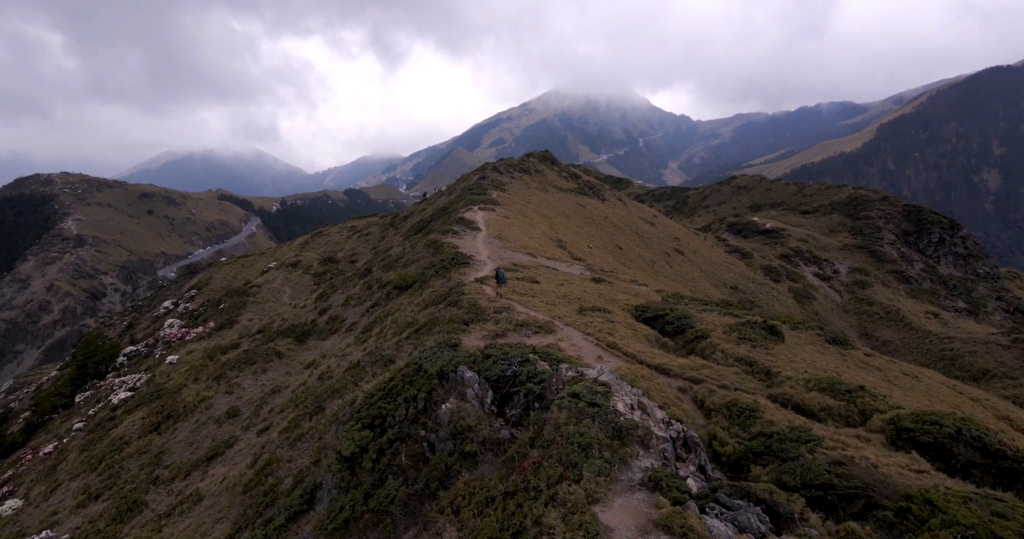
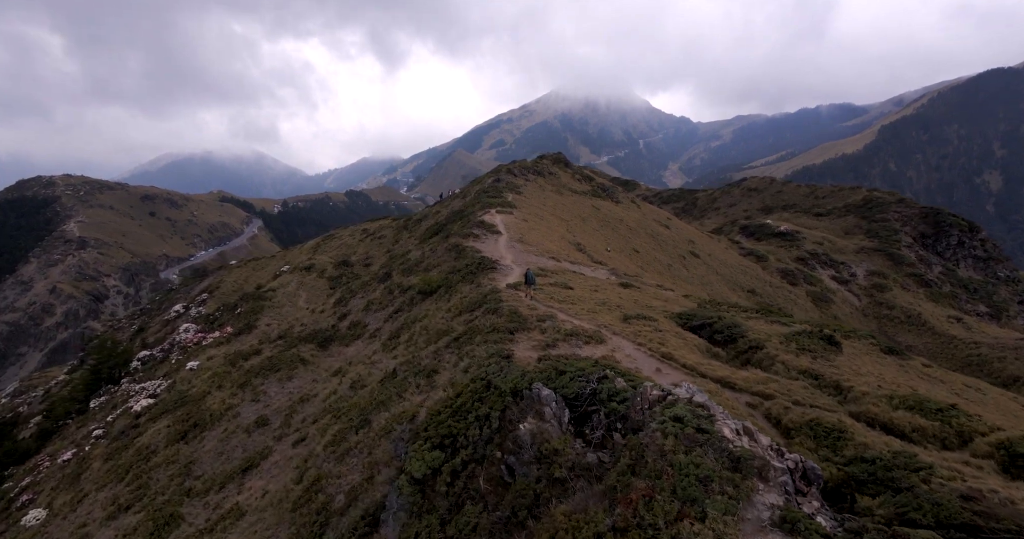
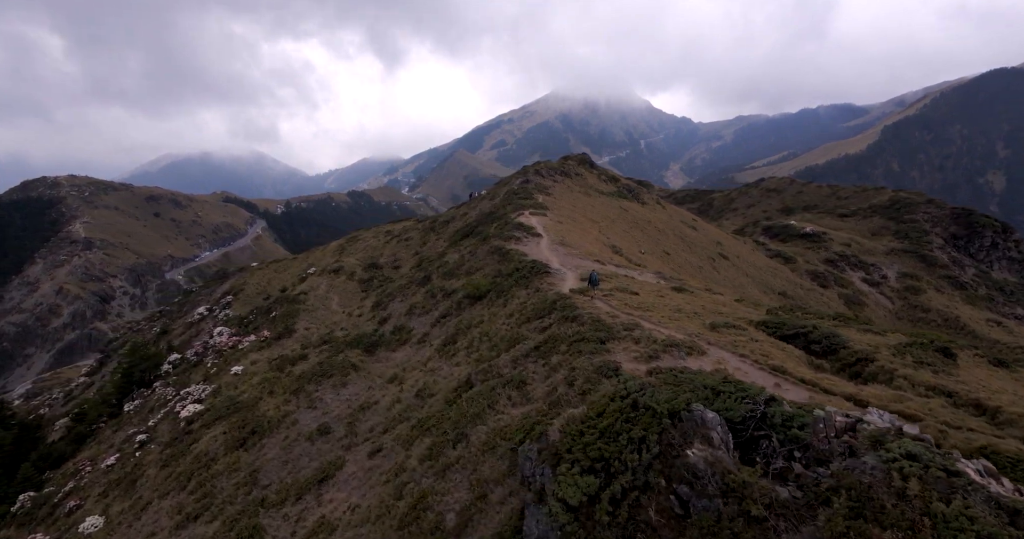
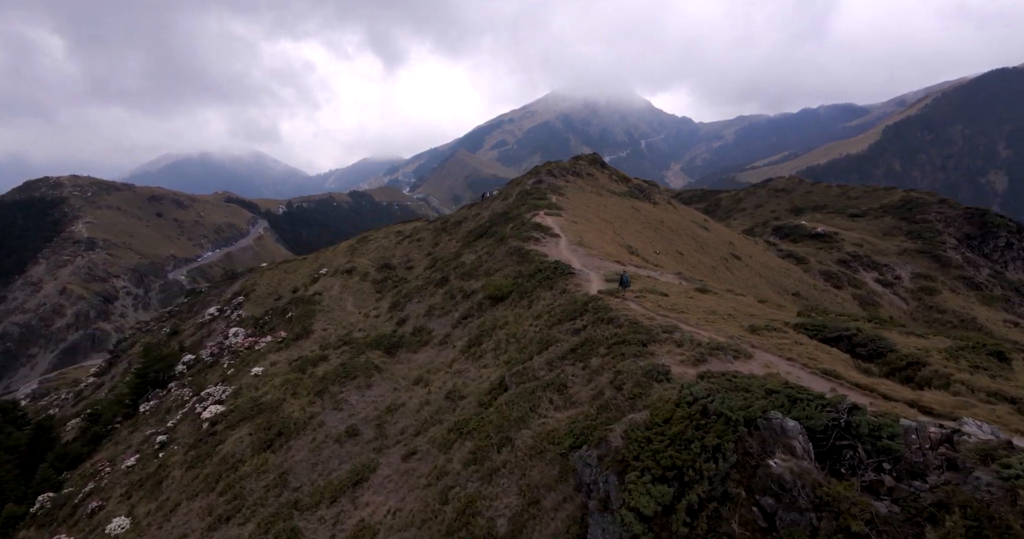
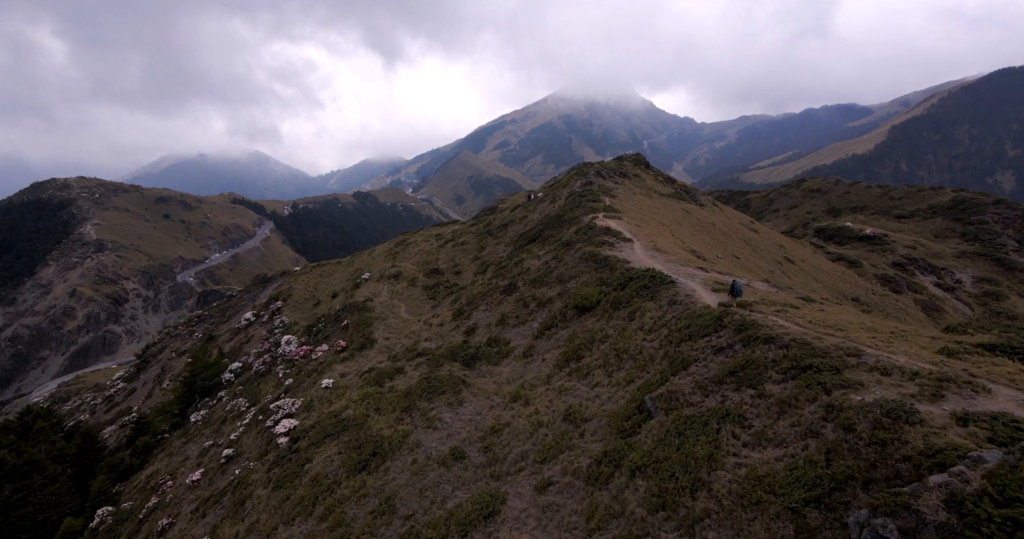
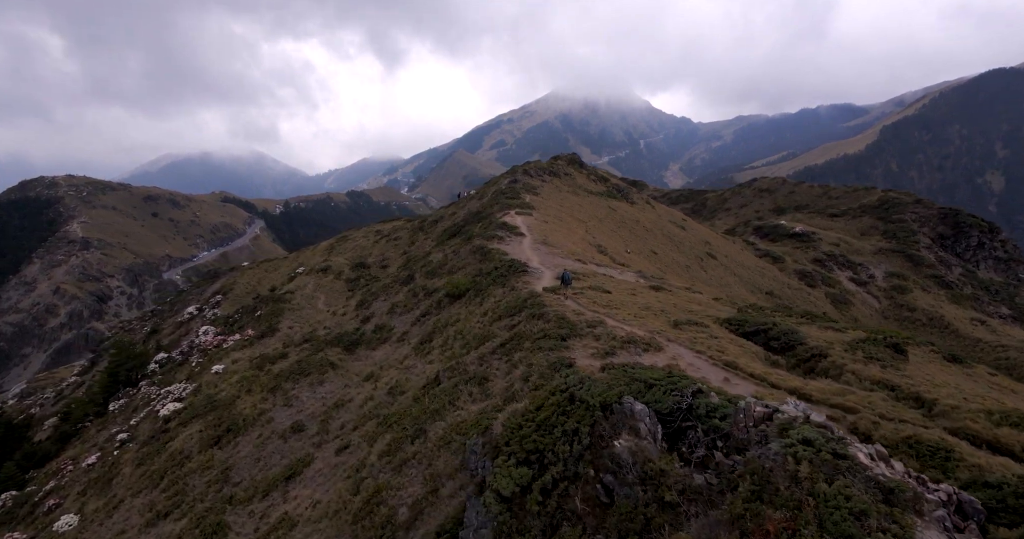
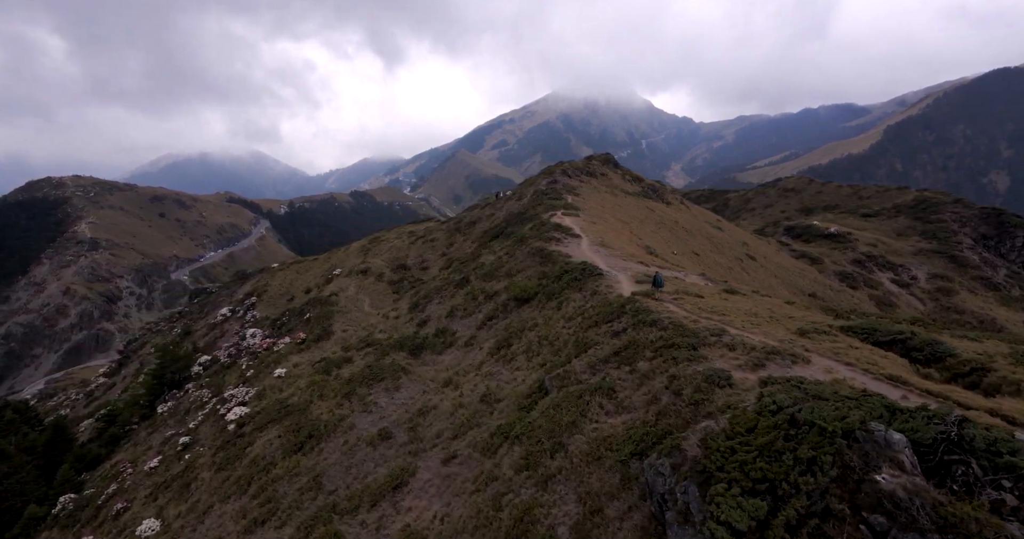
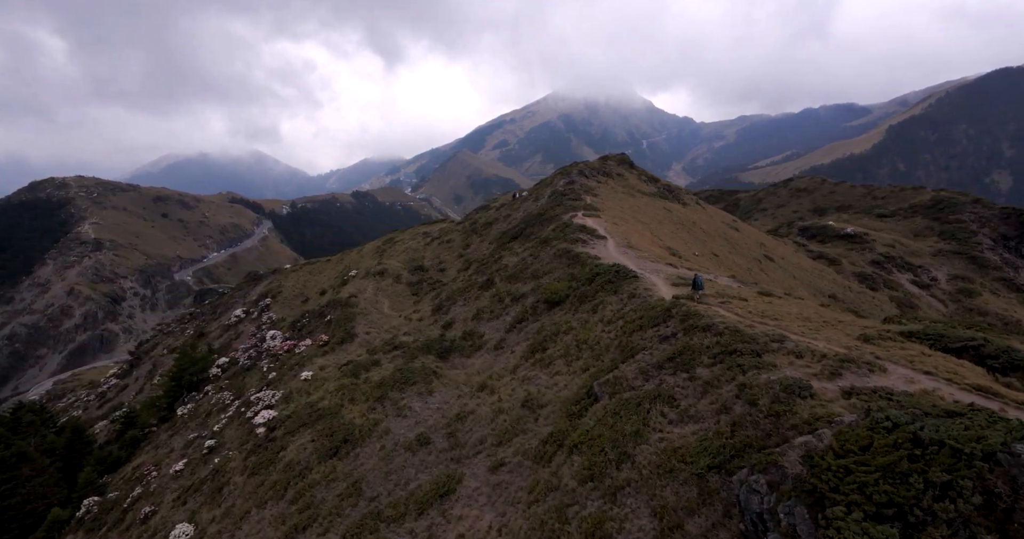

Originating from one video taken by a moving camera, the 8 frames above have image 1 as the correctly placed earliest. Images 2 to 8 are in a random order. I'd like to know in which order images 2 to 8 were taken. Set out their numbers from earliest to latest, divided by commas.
2, 6, 3, 4, 7, 8, 5
